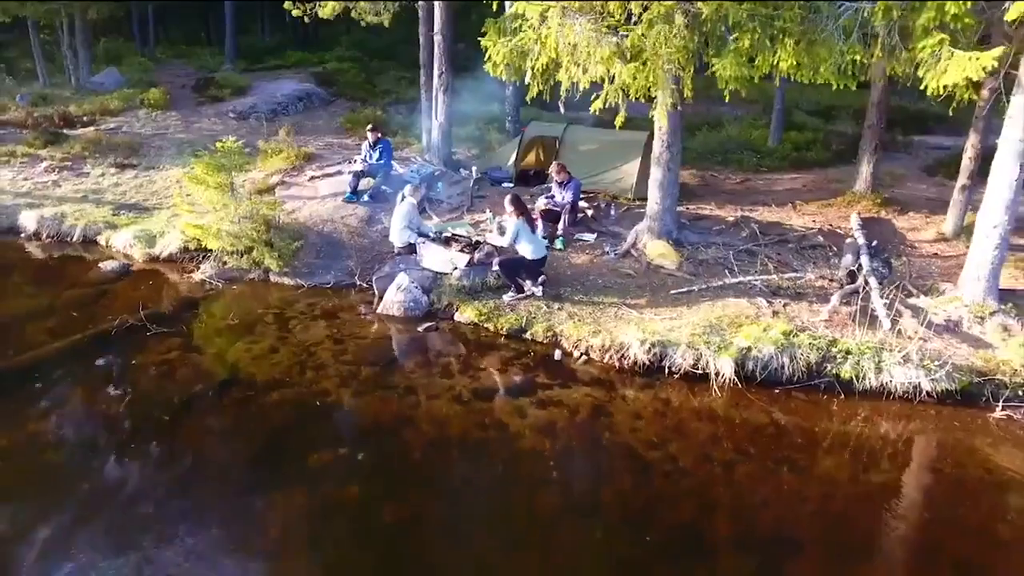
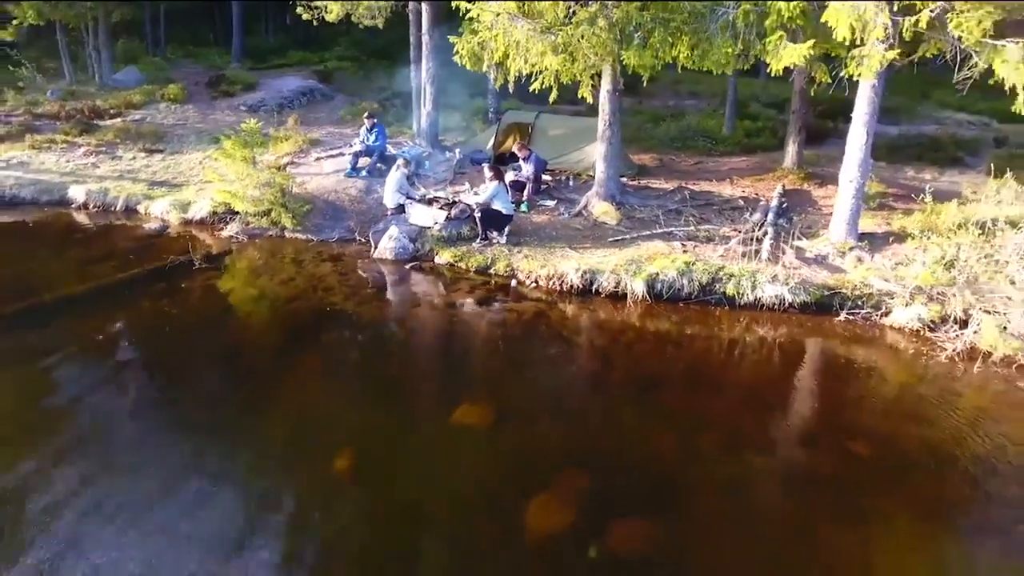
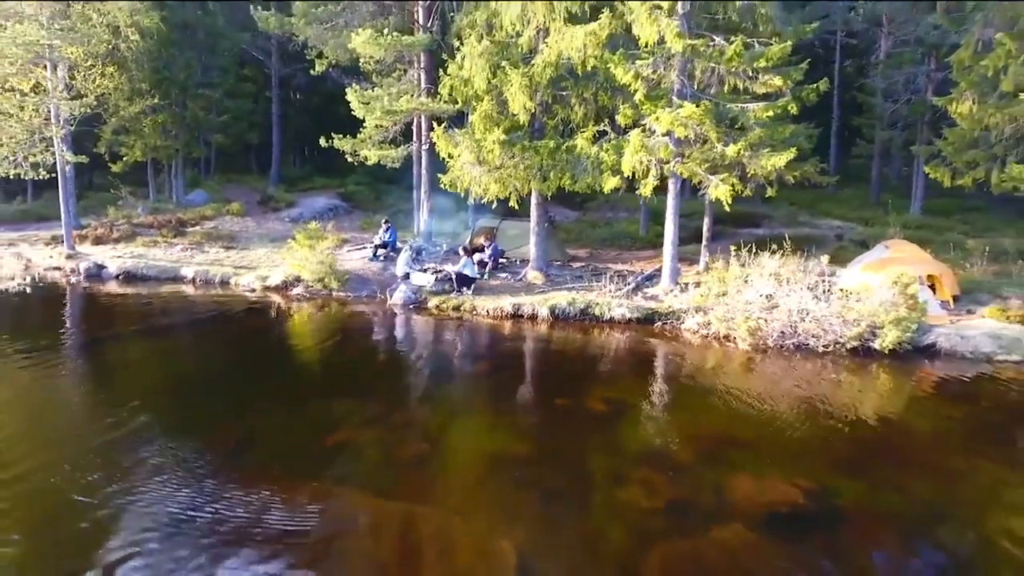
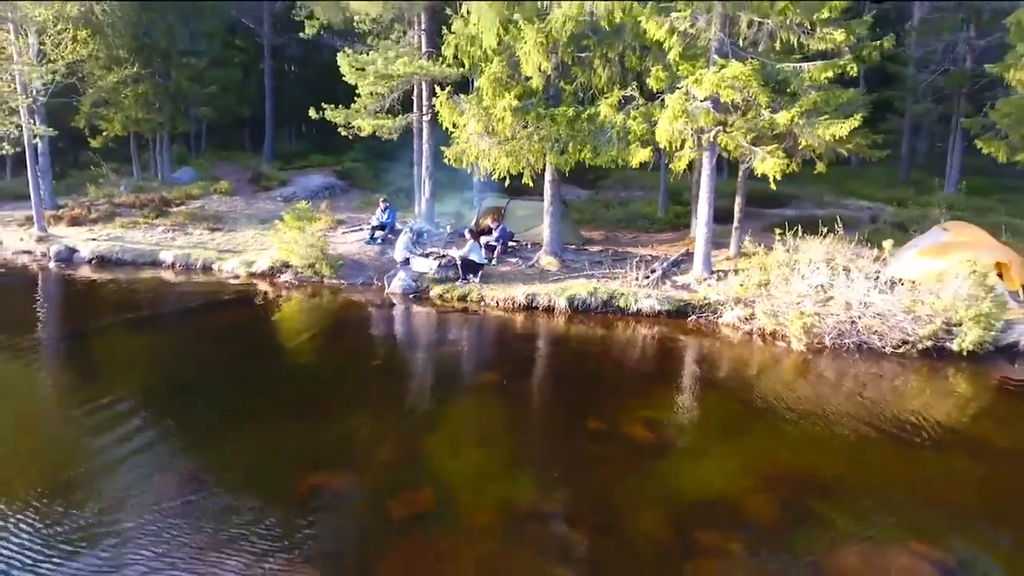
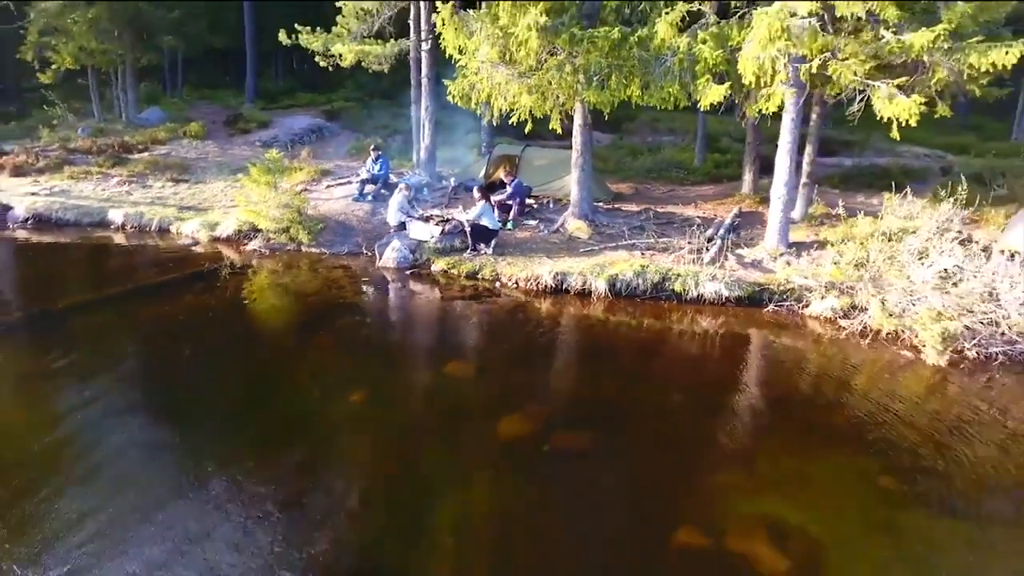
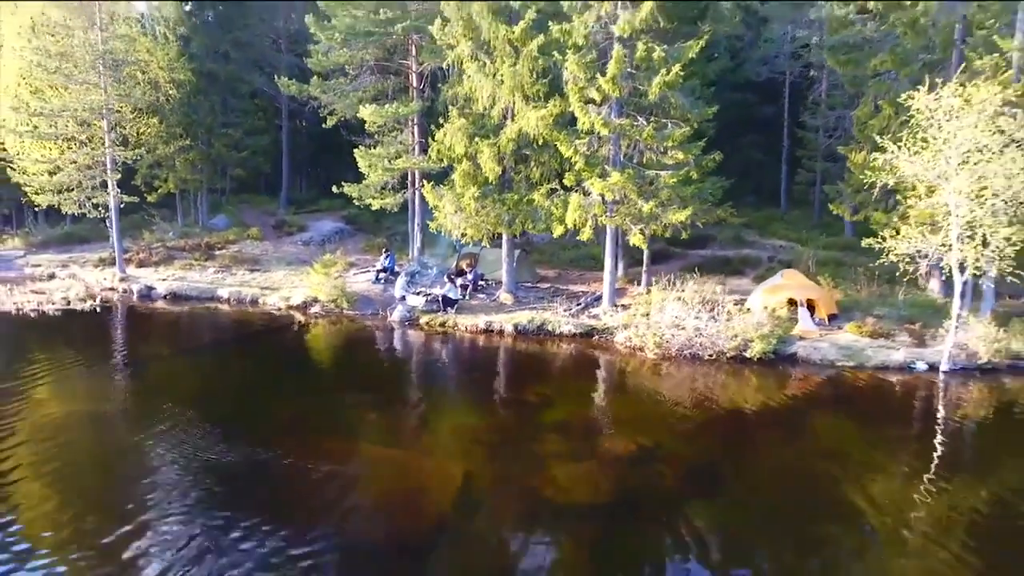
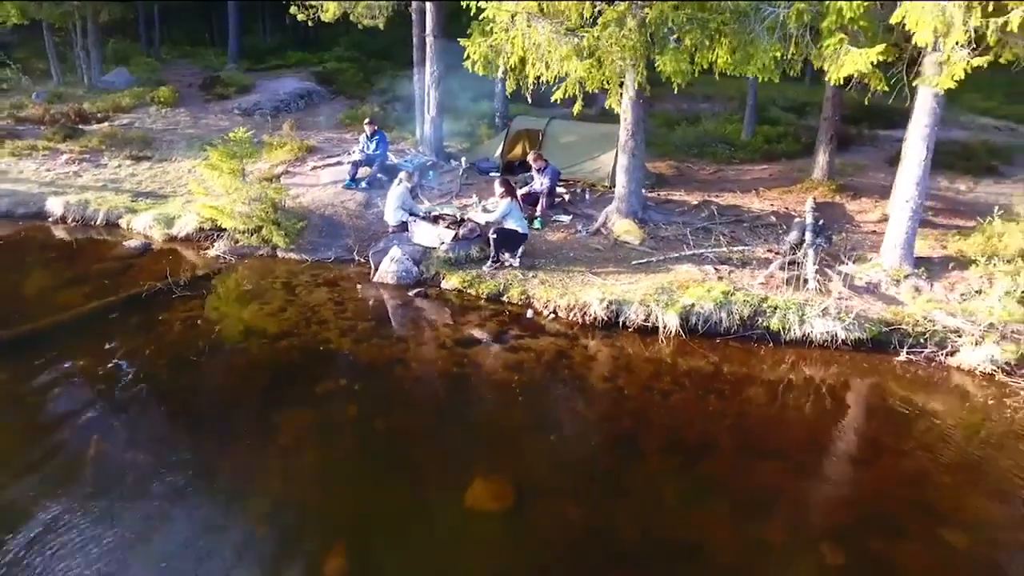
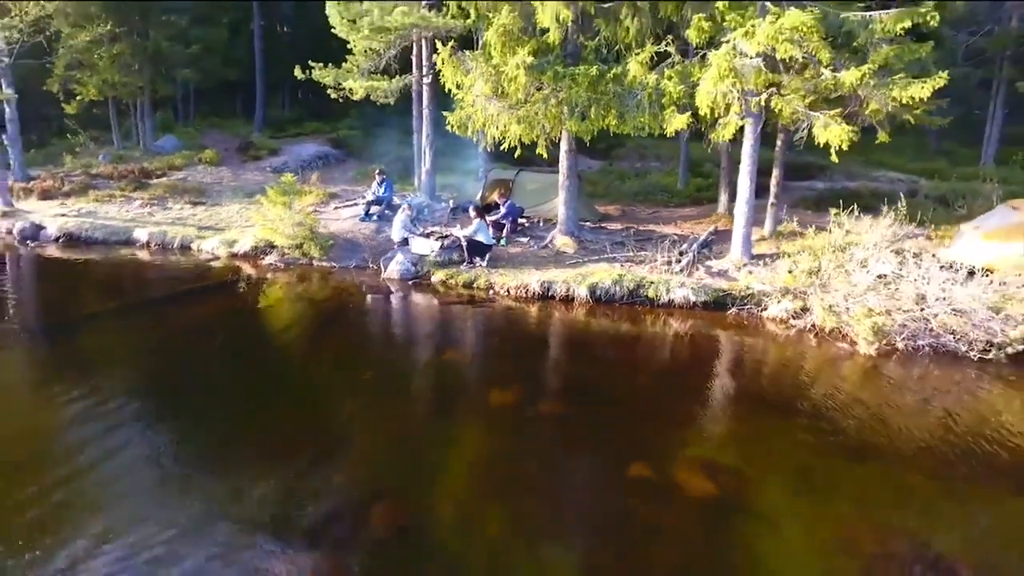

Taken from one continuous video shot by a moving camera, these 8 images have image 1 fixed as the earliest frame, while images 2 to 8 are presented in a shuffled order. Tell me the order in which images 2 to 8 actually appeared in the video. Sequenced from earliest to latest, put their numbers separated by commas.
7, 2, 5, 8, 4, 3, 6
